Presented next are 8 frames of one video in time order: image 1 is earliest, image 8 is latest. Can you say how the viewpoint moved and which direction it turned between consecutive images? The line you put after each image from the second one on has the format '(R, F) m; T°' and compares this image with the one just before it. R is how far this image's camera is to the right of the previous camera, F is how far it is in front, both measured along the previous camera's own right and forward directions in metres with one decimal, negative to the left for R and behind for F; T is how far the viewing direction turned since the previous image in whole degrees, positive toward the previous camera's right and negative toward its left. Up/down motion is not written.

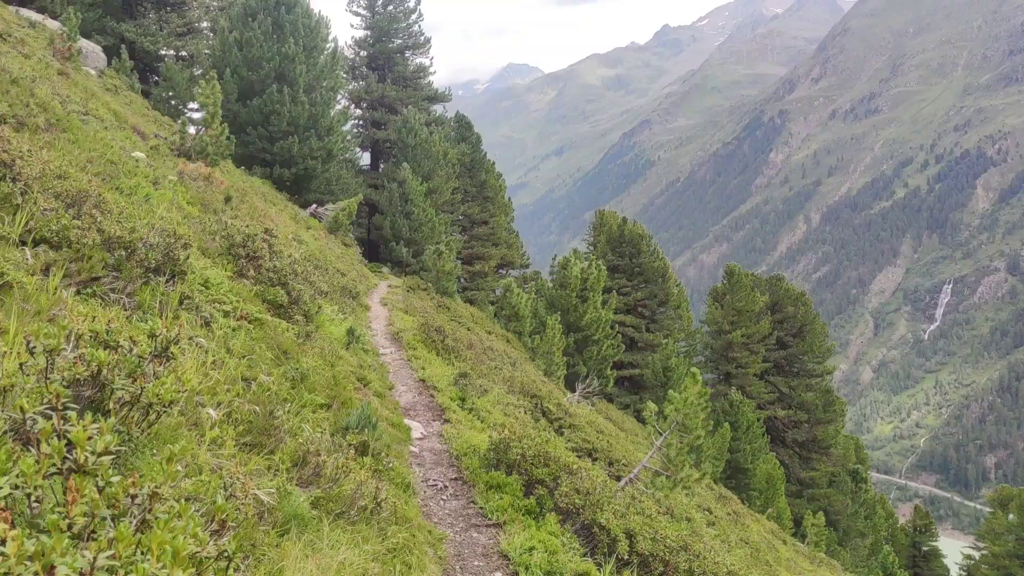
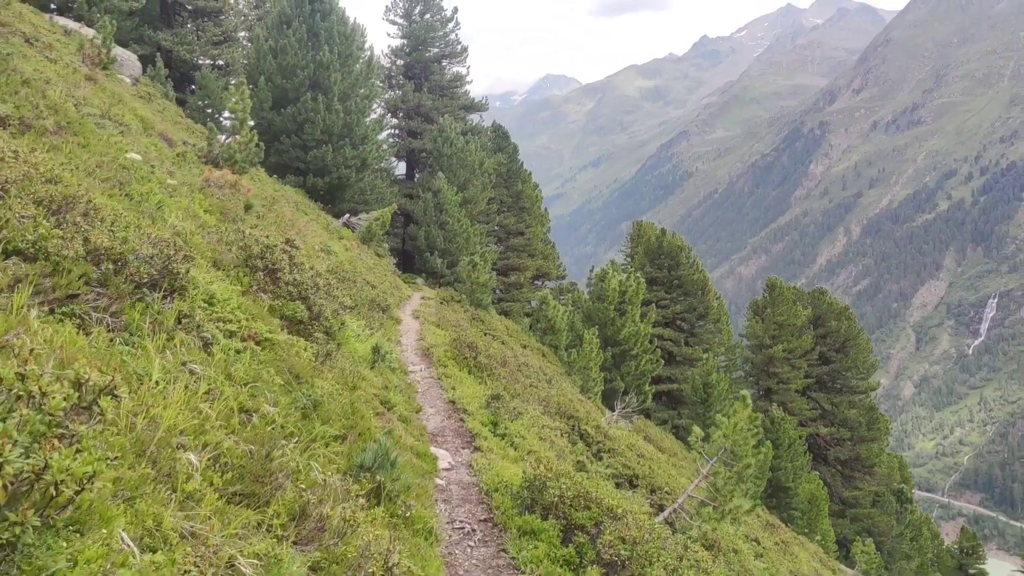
(0.0, +1.1) m; -2°
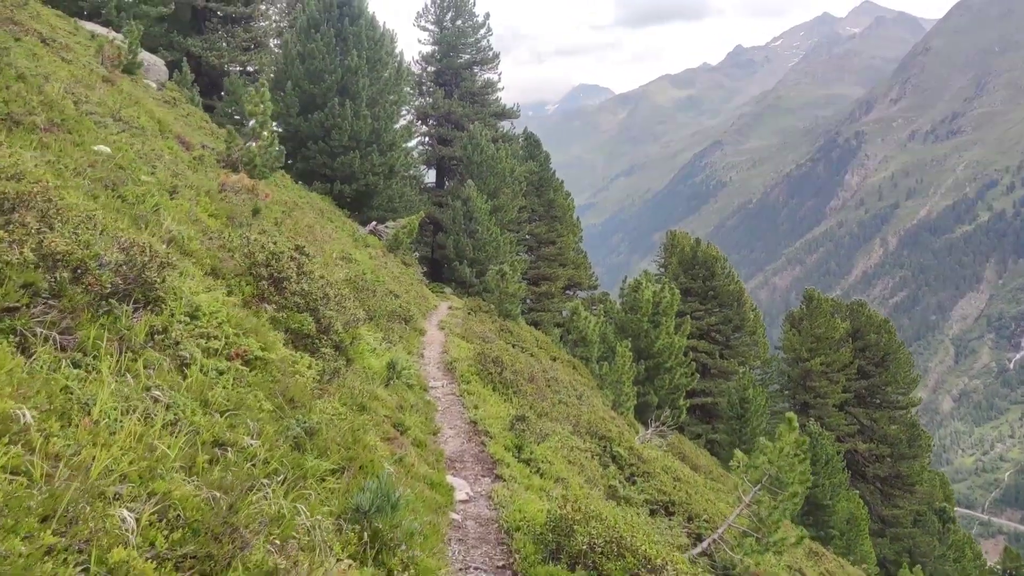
(+0.1, +1.2) m; -2°
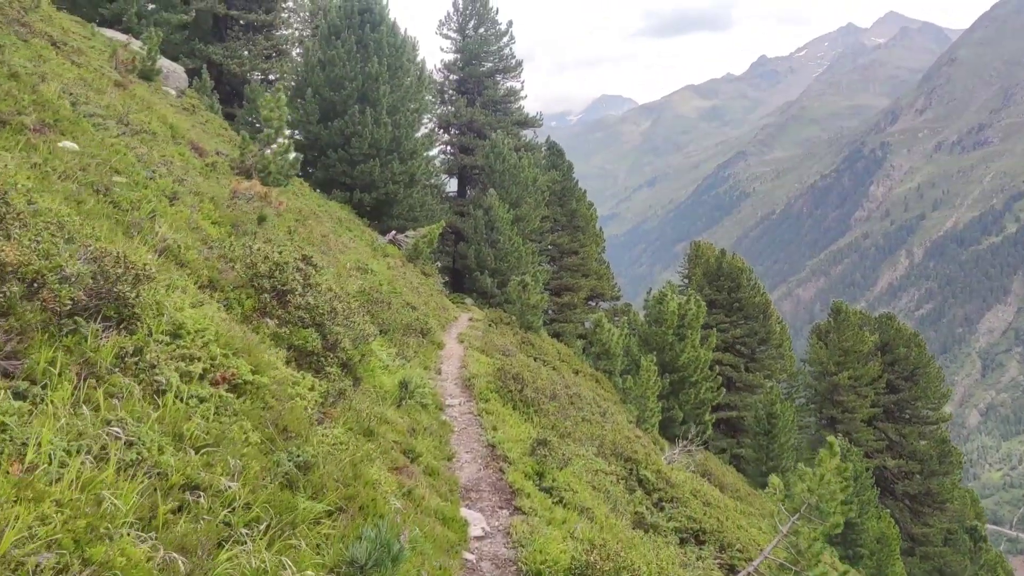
(0.0, +0.9) m; -1°
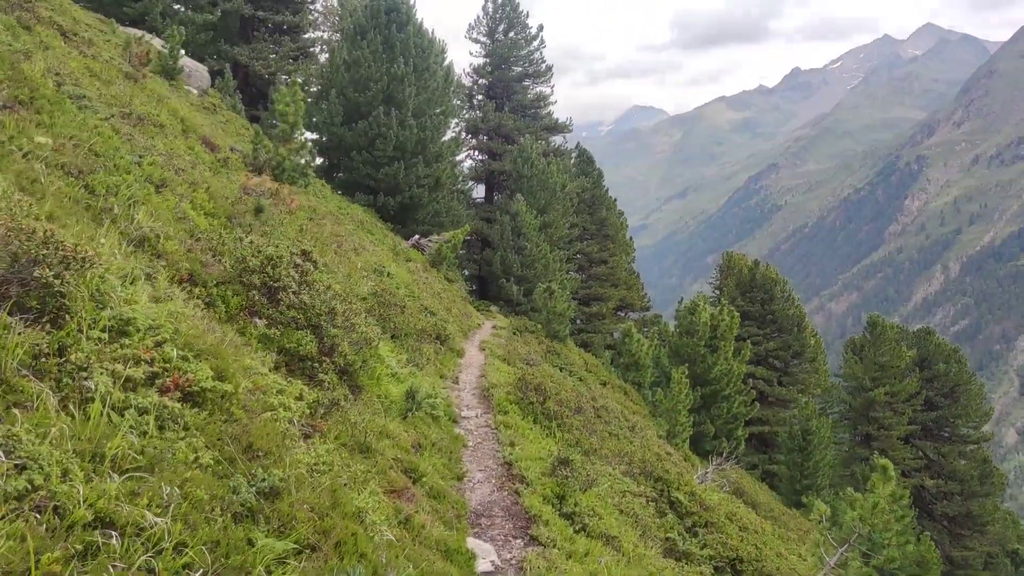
(+0.1, +1.3) m; -2°
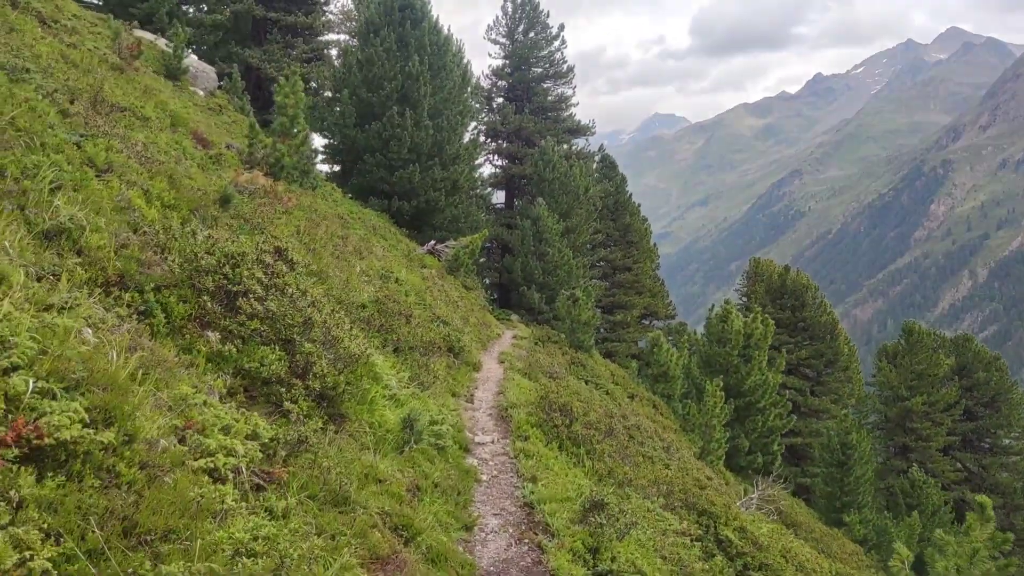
(0.0, +2.1) m; -1°
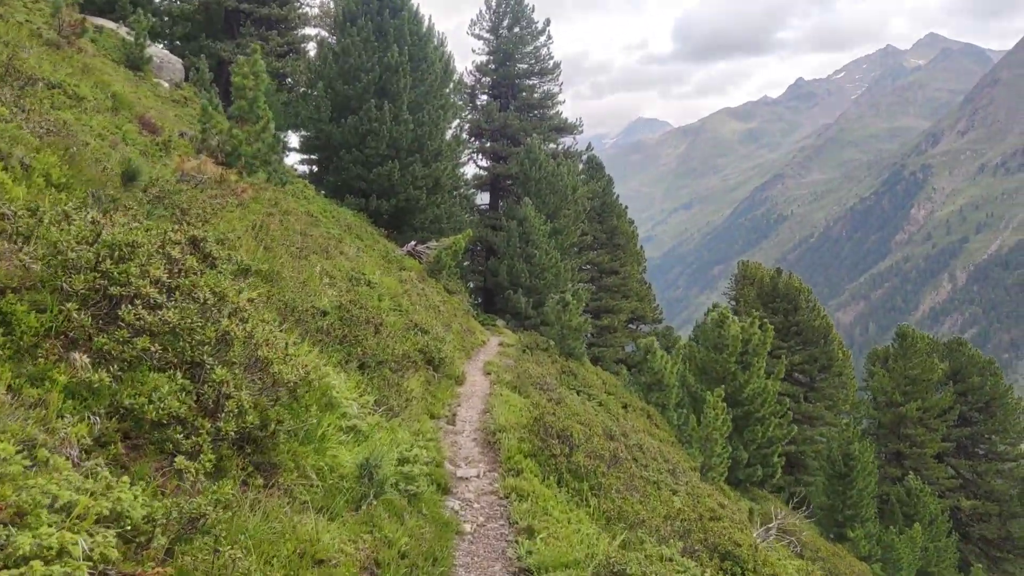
(-0.1, +2.2) m; +1°
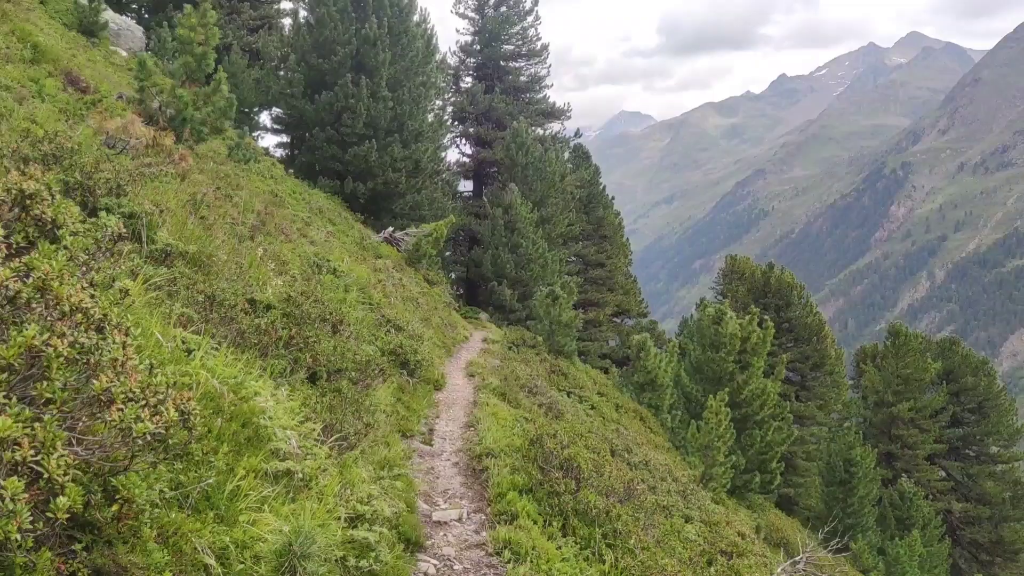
(-0.1, +2.5) m; +1°
